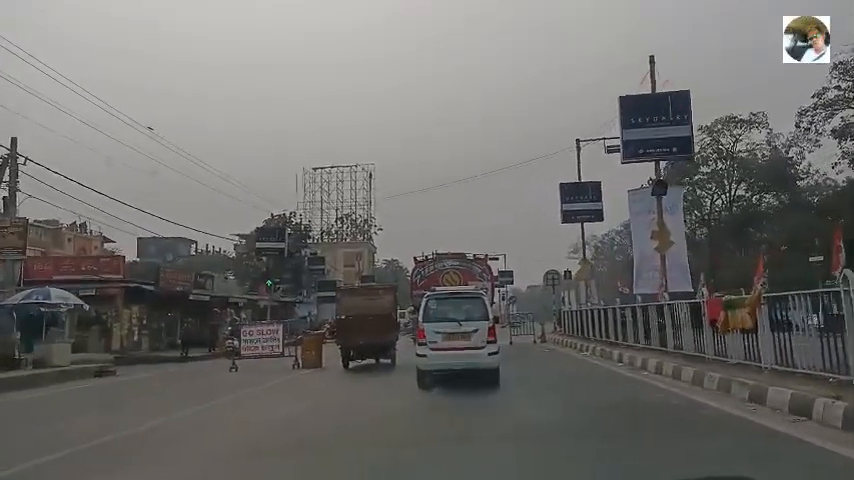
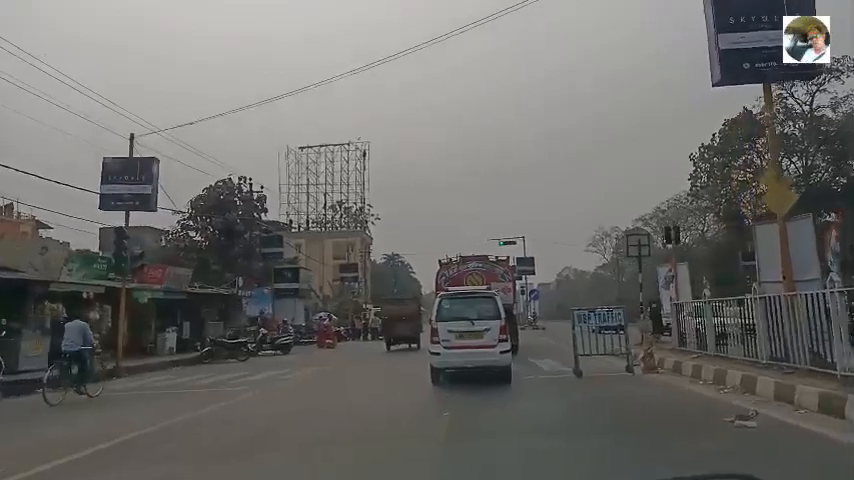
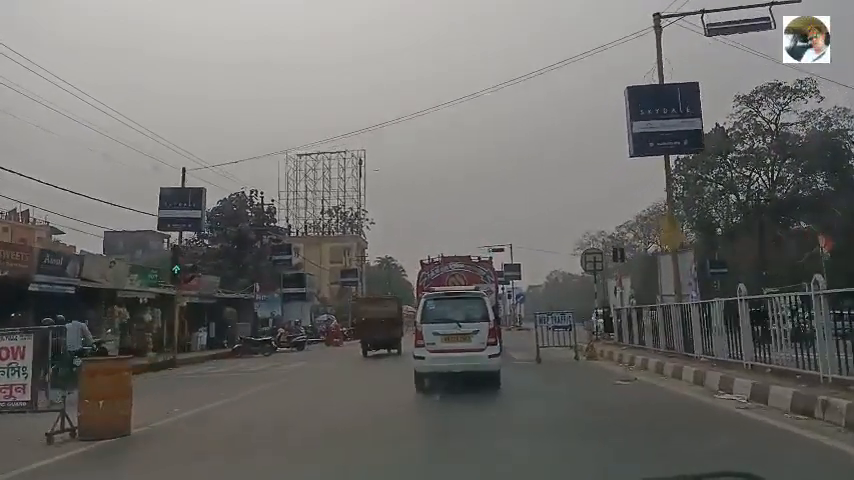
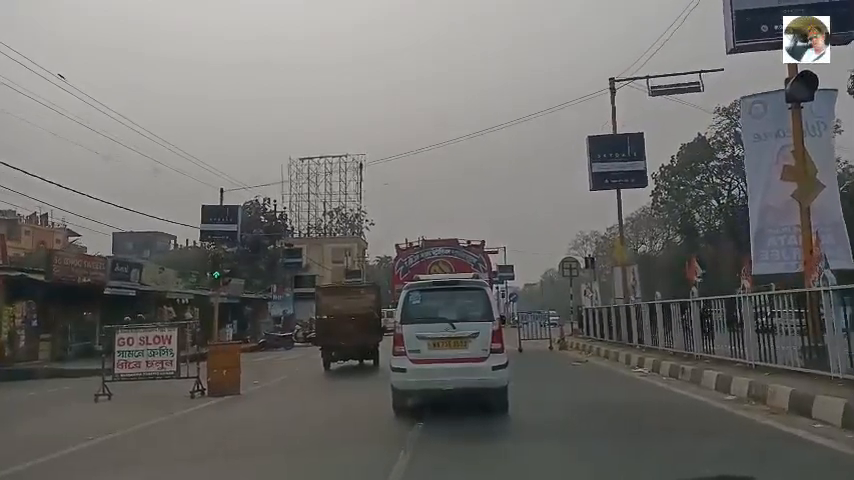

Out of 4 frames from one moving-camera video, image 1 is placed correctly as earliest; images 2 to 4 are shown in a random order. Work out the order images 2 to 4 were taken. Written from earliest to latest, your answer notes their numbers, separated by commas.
4, 3, 2
